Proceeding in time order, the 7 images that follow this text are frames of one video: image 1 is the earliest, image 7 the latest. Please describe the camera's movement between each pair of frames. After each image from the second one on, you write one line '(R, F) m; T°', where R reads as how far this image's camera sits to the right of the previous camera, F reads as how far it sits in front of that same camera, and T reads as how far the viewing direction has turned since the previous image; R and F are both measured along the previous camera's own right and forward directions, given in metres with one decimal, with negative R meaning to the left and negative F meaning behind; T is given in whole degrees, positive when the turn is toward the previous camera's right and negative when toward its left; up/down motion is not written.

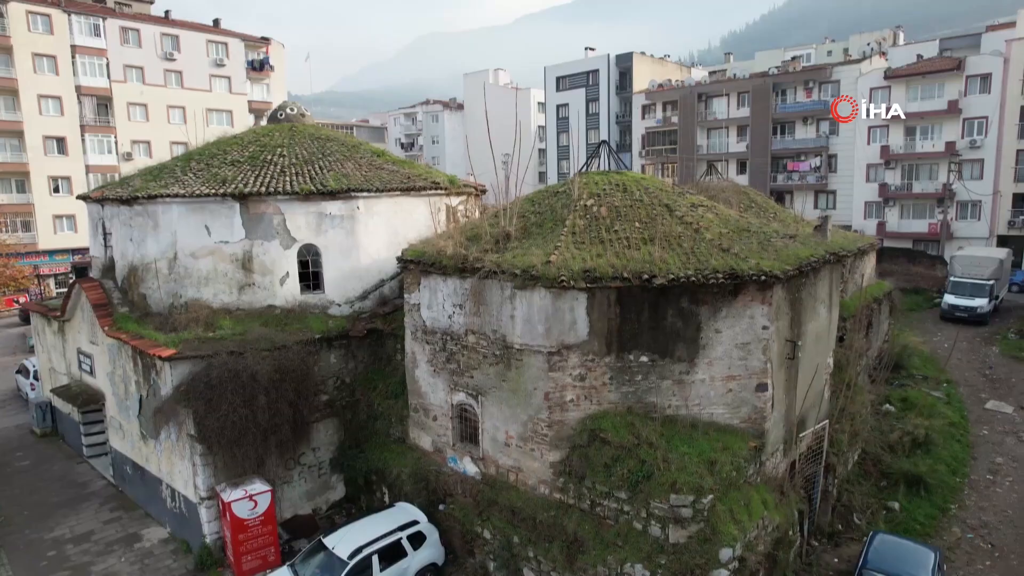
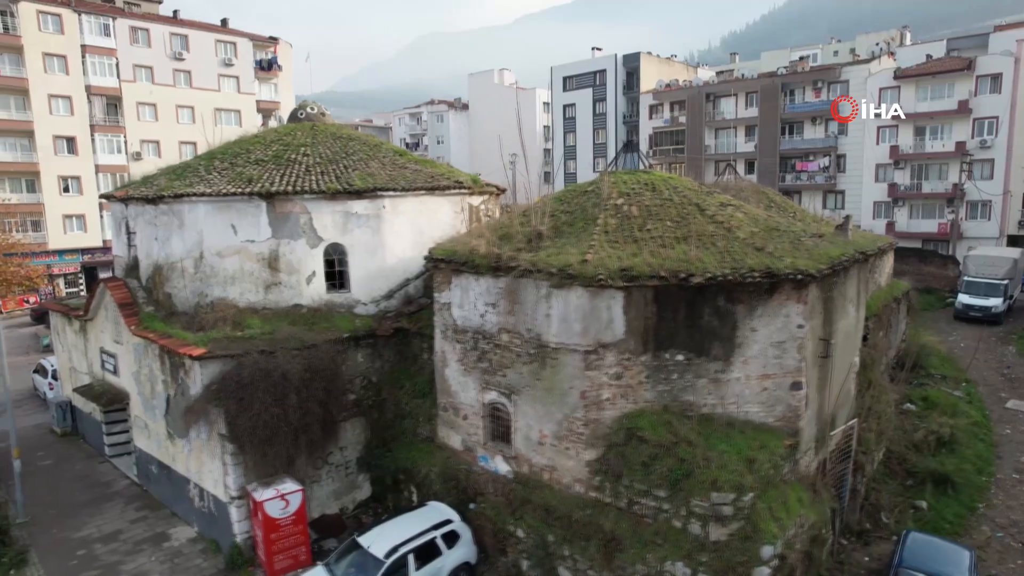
(-0.6, 0.0) m; 0°
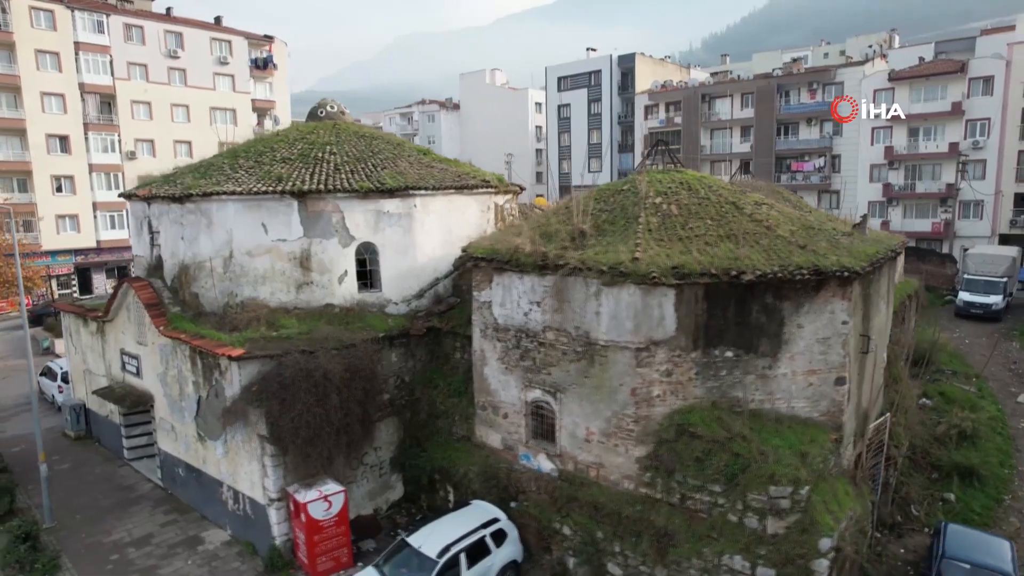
(-1.2, 0.0) m; +2°
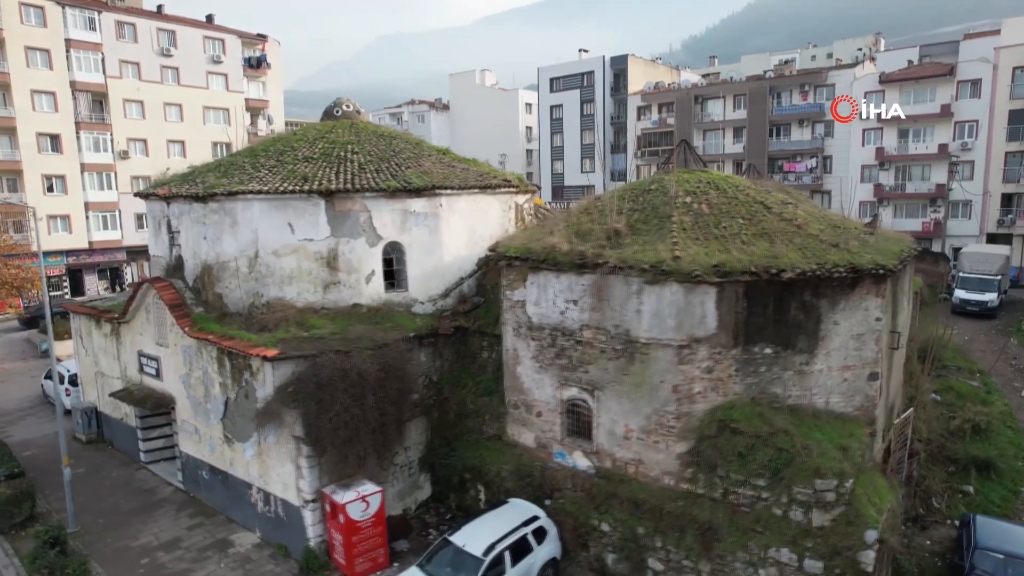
(-1.1, 0.0) m; +2°
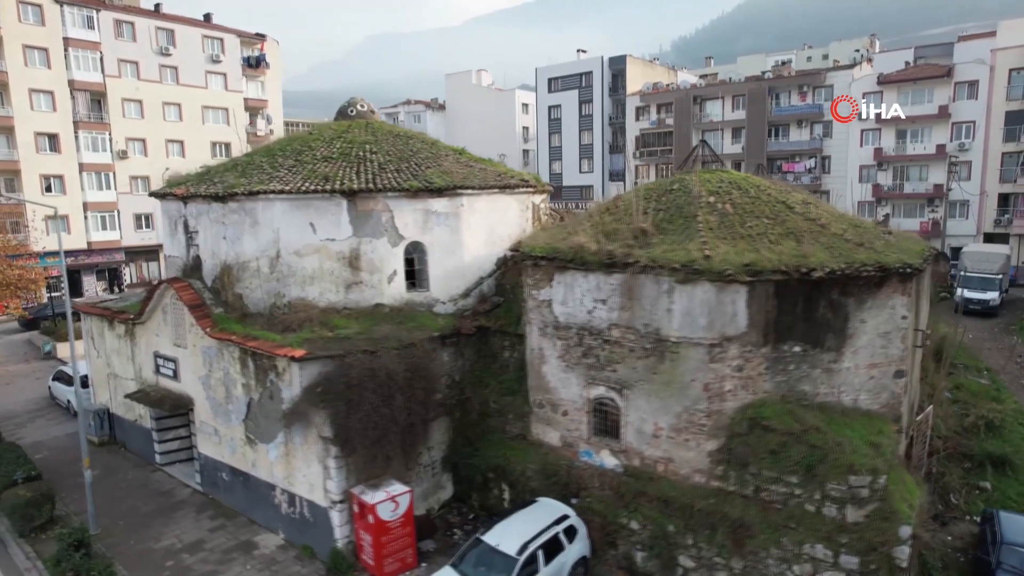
(-0.7, 0.0) m; +1°
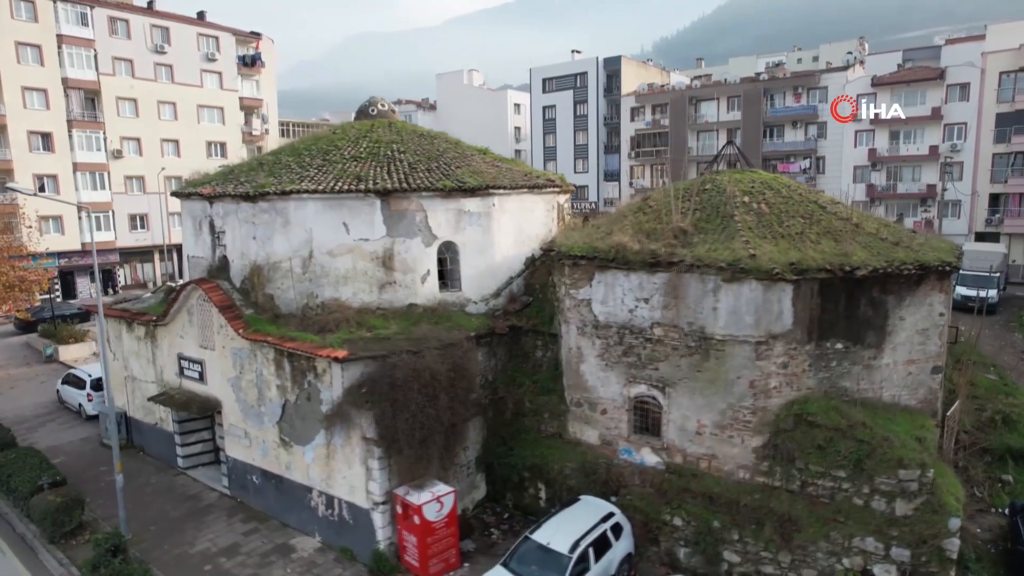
(-1.2, 0.0) m; +2°
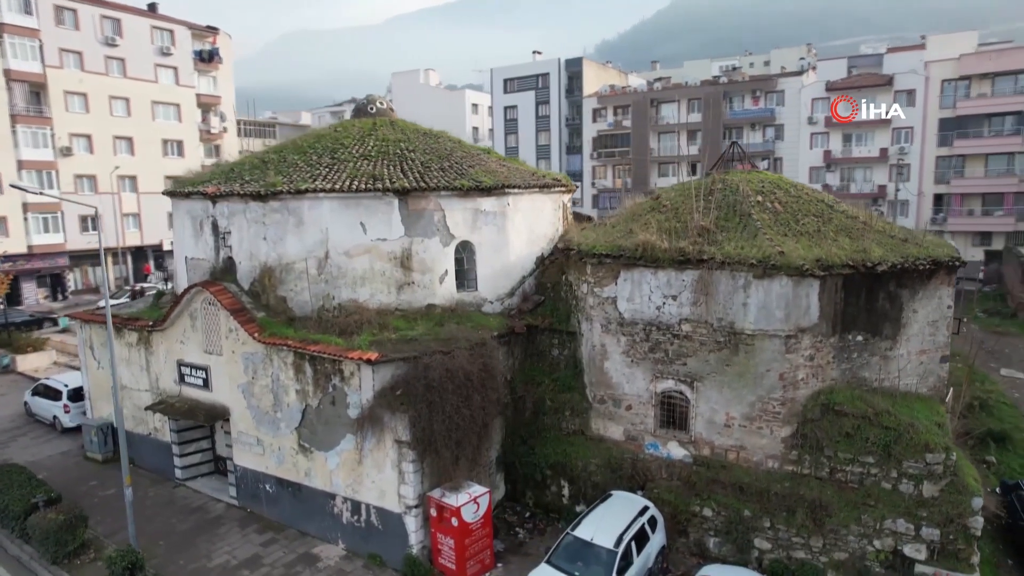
(-1.7, +0.1) m; +5°
